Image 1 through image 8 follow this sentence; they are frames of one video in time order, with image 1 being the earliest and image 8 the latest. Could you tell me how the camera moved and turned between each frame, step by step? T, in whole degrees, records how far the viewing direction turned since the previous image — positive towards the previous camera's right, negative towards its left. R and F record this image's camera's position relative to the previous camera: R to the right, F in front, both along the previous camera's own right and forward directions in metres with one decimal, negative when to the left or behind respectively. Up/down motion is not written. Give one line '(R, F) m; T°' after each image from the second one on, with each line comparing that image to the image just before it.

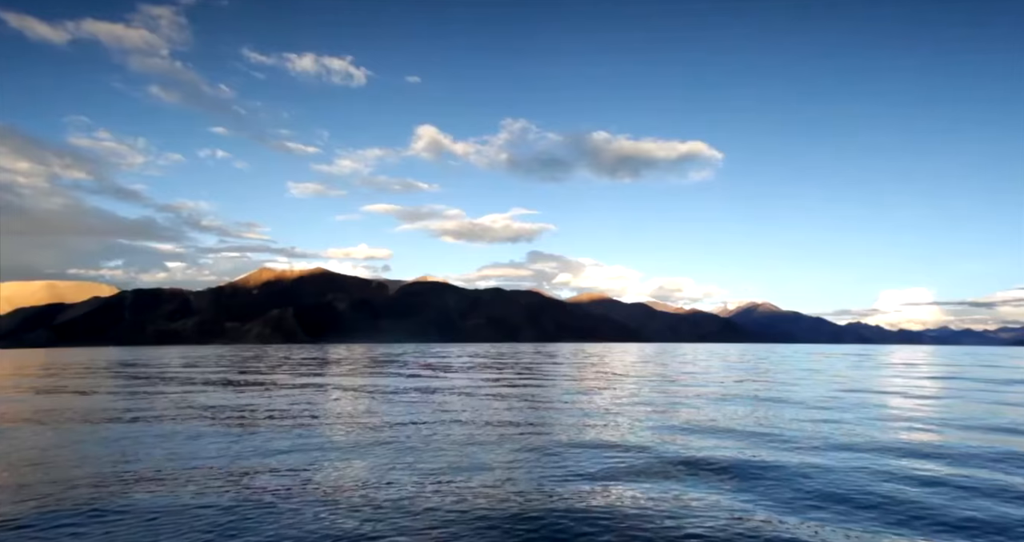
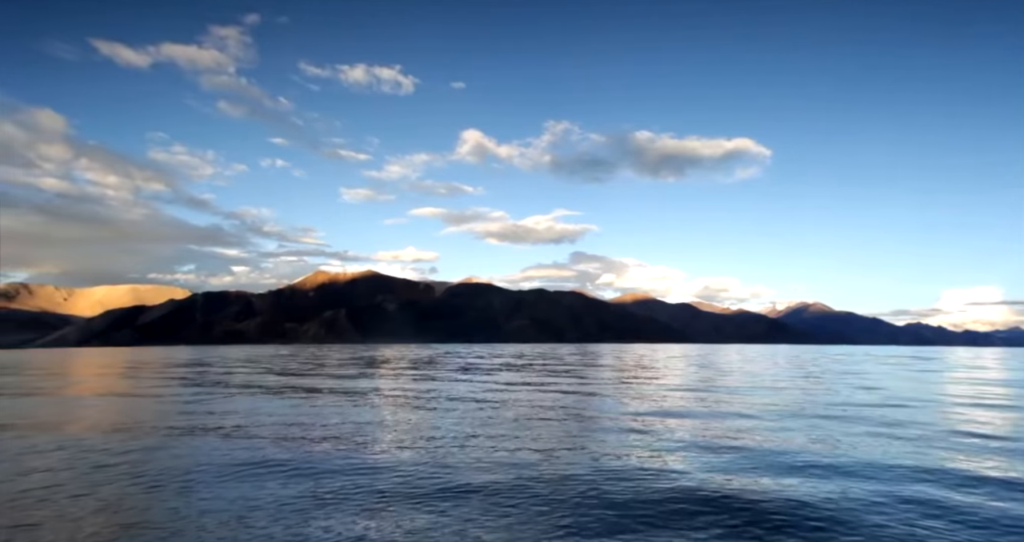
(-0.2, -1.6) m; -3°
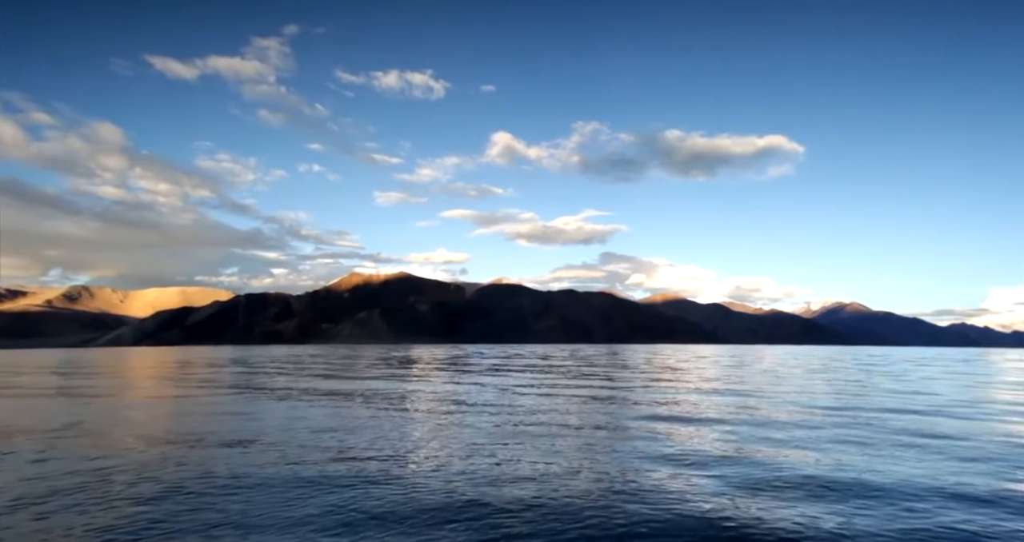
(-0.1, -0.9) m; -2°
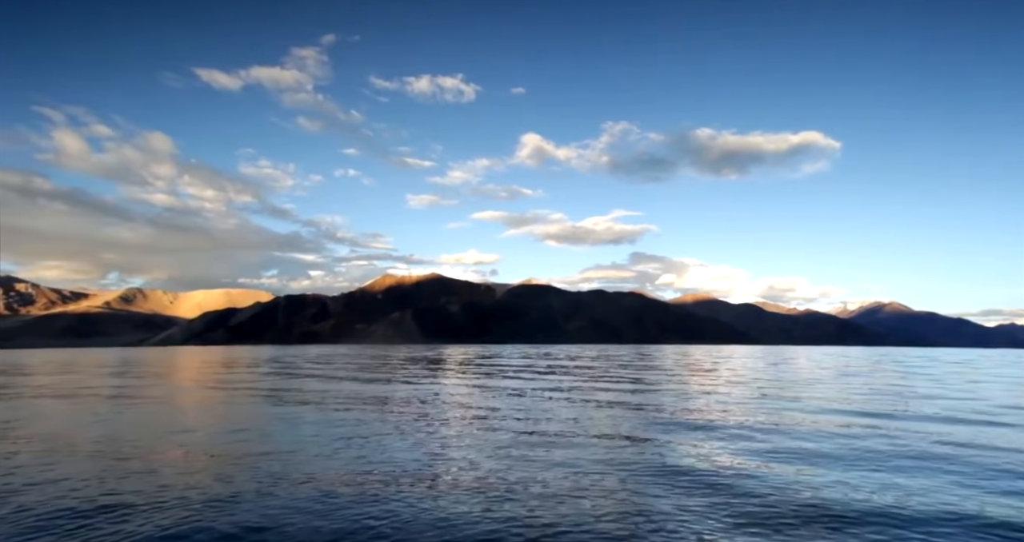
(-0.1, -0.8) m; -2°
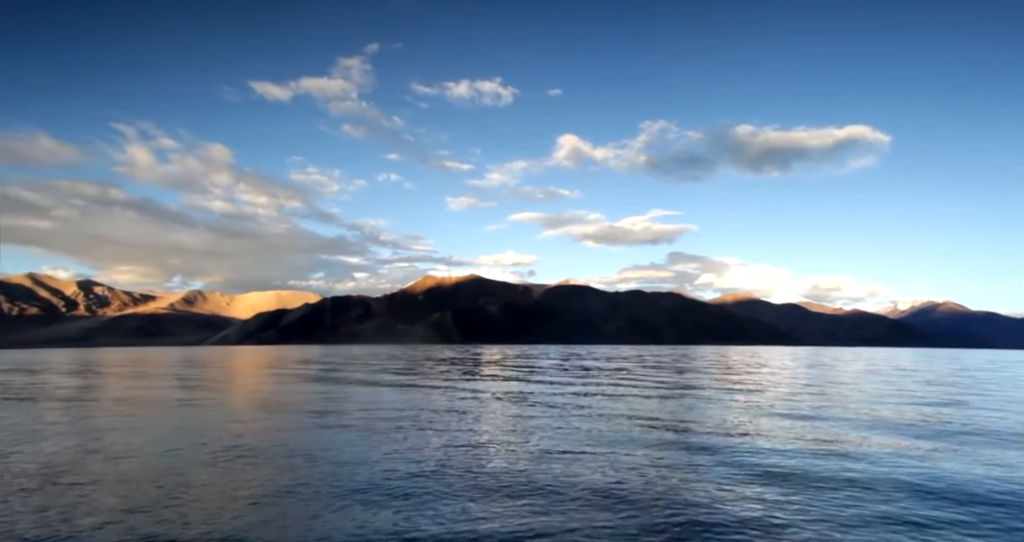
(-0.1, -0.9) m; -3°
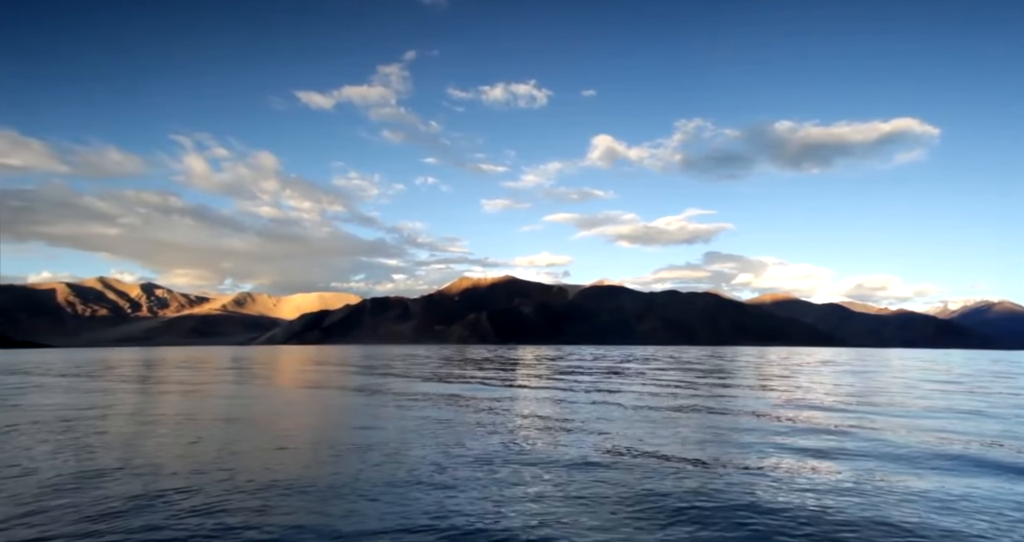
(-0.1, -0.7) m; -3°
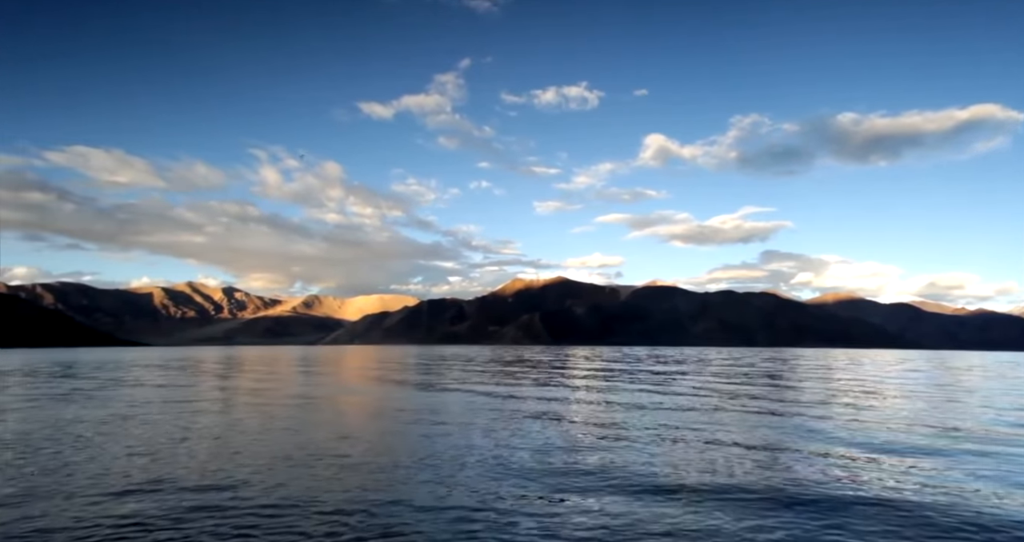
(-0.1, -1.0) m; -4°
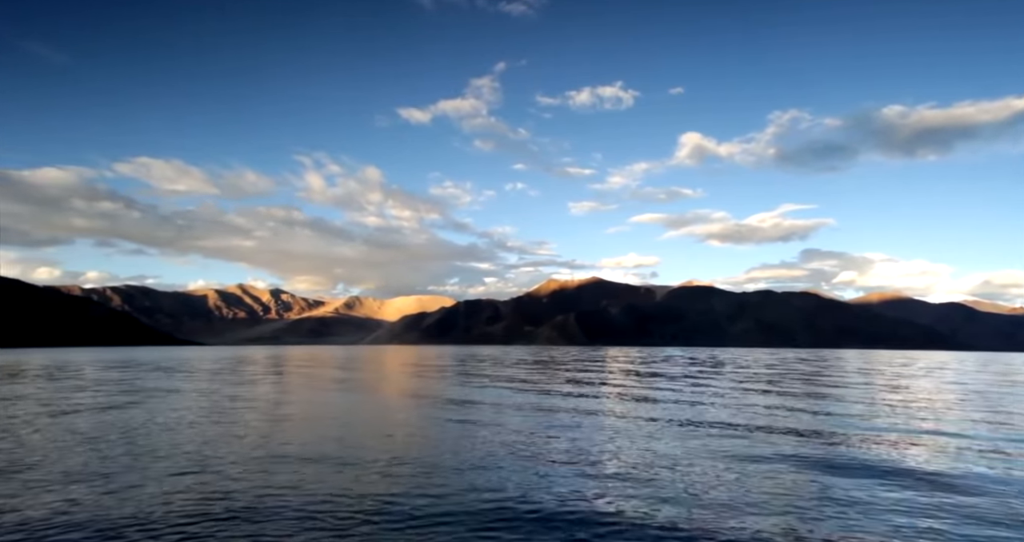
(-0.1, -0.5) m; -3°
